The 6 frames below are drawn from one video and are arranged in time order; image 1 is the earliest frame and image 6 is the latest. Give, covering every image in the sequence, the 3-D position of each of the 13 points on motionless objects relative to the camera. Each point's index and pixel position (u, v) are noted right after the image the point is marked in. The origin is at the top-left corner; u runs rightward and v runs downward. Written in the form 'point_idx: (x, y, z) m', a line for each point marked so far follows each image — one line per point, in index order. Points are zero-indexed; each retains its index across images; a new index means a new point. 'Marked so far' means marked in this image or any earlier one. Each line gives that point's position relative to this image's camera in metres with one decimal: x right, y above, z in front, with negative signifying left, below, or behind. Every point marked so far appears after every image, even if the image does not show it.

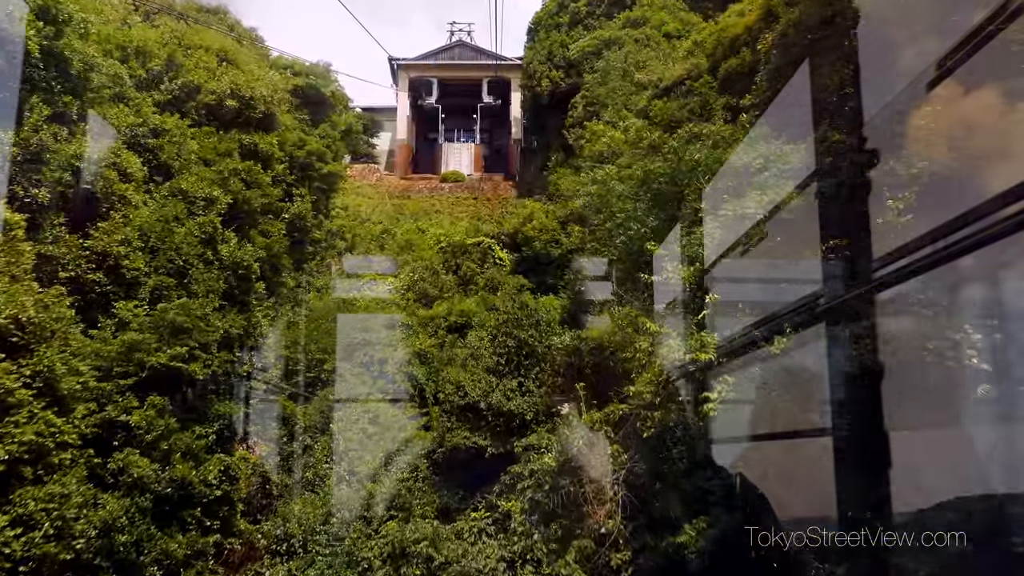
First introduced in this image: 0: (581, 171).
0: (+0.8, +1.3, +11.1) m
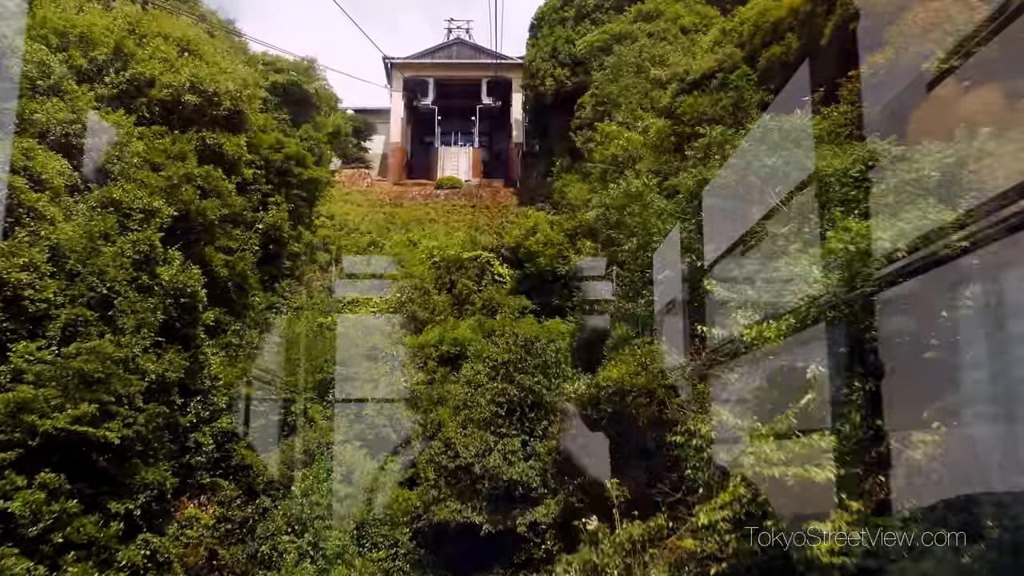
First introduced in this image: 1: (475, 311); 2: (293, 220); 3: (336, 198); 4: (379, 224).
0: (+0.8, +1.1, +9.8) m
1: (-0.4, -0.3, +9.5) m
2: (-2.5, +0.8, +11.1) m
3: (-2.6, +1.3, +14.2) m
4: (-1.9, +0.9, +13.6) m
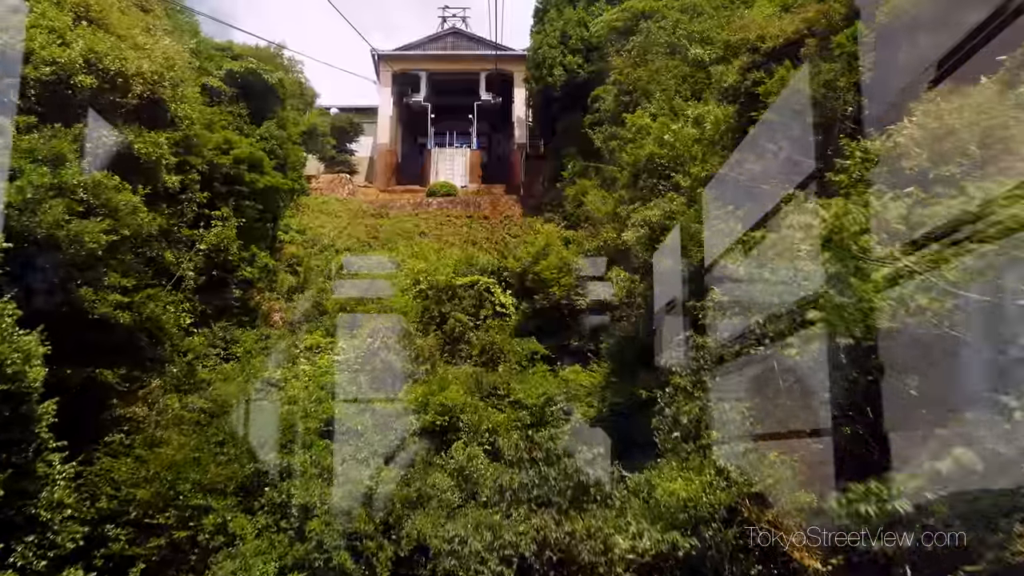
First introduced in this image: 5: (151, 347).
0: (+0.9, +0.8, +7.7) m
1: (-0.3, -0.5, +7.4) m
2: (-2.4, +0.5, +8.9) m
3: (-2.5, +1.0, +12.1) m
4: (-1.8, +0.6, +11.5) m
5: (-2.3, -0.4, +6.2) m
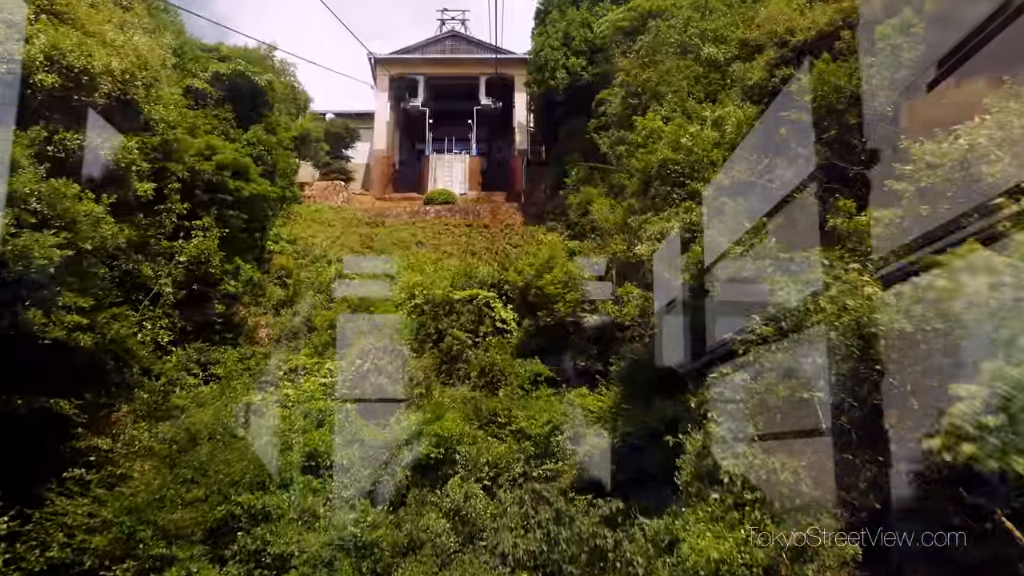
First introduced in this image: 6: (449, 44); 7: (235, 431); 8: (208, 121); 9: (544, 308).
0: (+0.9, +0.7, +7.2) m
1: (-0.3, -0.7, +6.8) m
2: (-2.4, +0.3, +8.4) m
3: (-2.5, +0.8, +11.6) m
4: (-1.8, +0.4, +10.9) m
5: (-2.2, -0.5, +5.6) m
6: (-1.1, +4.2, +16.8) m
7: (-1.6, -0.8, +5.6) m
8: (-2.8, +1.5, +9.0) m
9: (+0.3, -0.1, +7.4) m
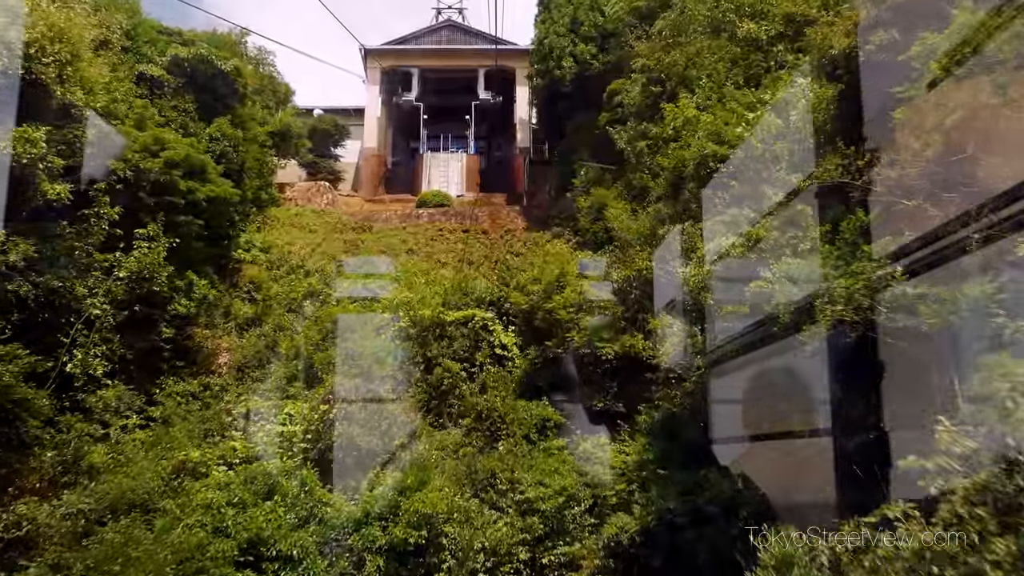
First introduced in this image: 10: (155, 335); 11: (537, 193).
0: (+0.9, +0.6, +5.9) m
1: (-0.3, -0.8, +5.6) m
2: (-2.4, +0.2, +7.2) m
3: (-2.5, +0.7, +10.3) m
4: (-1.8, +0.3, +9.7) m
5: (-2.2, -0.6, +4.4) m
6: (-1.1, +4.0, +15.5) m
7: (-1.6, -1.0, +4.3) m
8: (-2.8, +1.4, +7.8) m
9: (+0.3, -0.3, +6.2) m
10: (-2.4, -0.3, +6.7) m
11: (+0.3, +1.2, +12.4) m
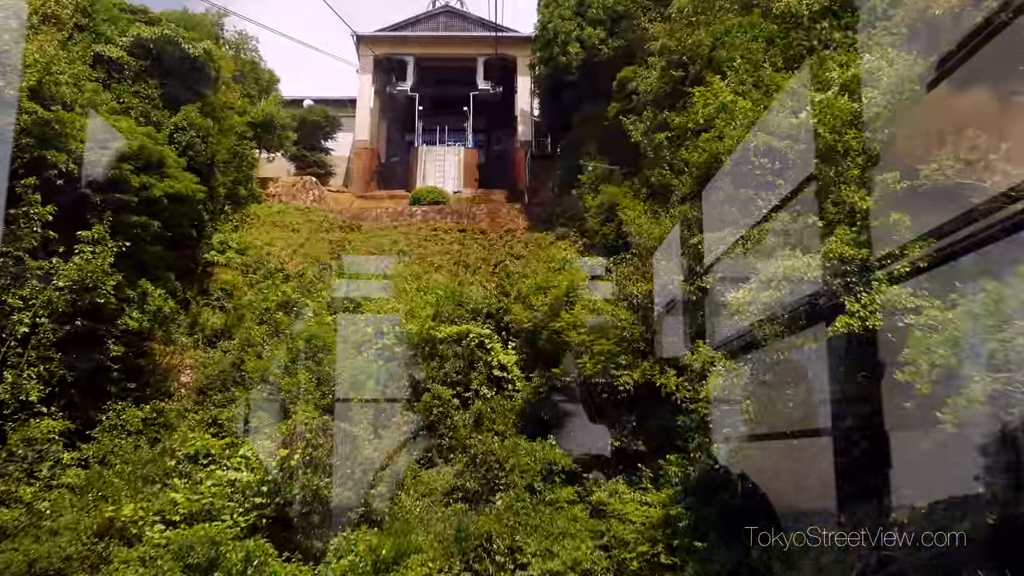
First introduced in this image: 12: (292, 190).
0: (+0.9, +0.5, +5.1) m
1: (-0.3, -0.9, +4.7) m
2: (-2.4, +0.1, +6.3) m
3: (-2.5, +0.6, +9.4) m
4: (-1.8, +0.3, +8.8) m
5: (-2.2, -0.7, +3.5) m
6: (-1.0, +4.0, +14.6) m
7: (-1.6, -1.0, +3.4) m
8: (-2.7, +1.3, +6.9) m
9: (+0.3, -0.4, +5.3) m
10: (-2.4, -0.4, +5.8) m
11: (+0.3, +1.1, +11.5) m
12: (-2.6, +1.1, +11.4) m
